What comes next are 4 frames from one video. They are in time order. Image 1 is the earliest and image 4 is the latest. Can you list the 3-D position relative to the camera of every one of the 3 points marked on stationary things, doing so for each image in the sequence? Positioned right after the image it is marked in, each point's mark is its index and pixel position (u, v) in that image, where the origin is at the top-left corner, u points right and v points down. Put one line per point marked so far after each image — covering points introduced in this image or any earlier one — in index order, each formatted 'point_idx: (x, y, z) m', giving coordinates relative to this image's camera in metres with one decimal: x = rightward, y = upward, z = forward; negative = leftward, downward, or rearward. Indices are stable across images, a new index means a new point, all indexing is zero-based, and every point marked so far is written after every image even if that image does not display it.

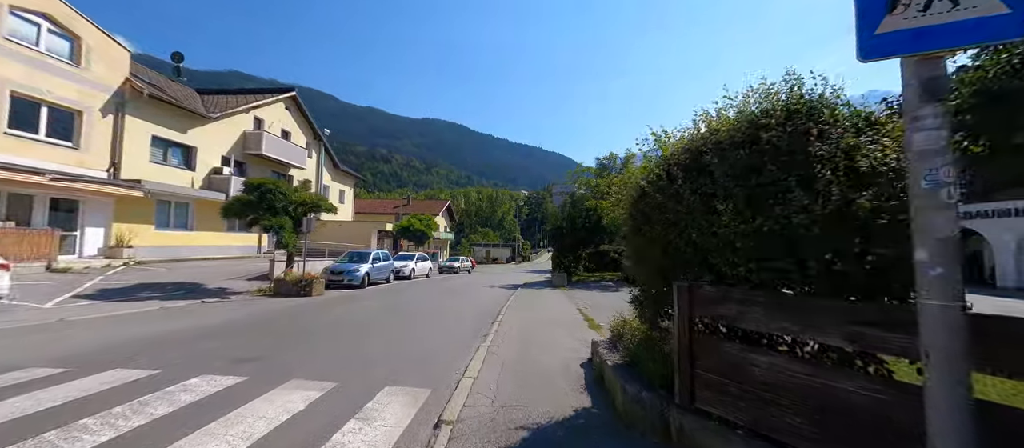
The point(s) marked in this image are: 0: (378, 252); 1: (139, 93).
0: (-7.4, -1.5, +19.7) m
1: (-19.3, +6.8, +18.8) m
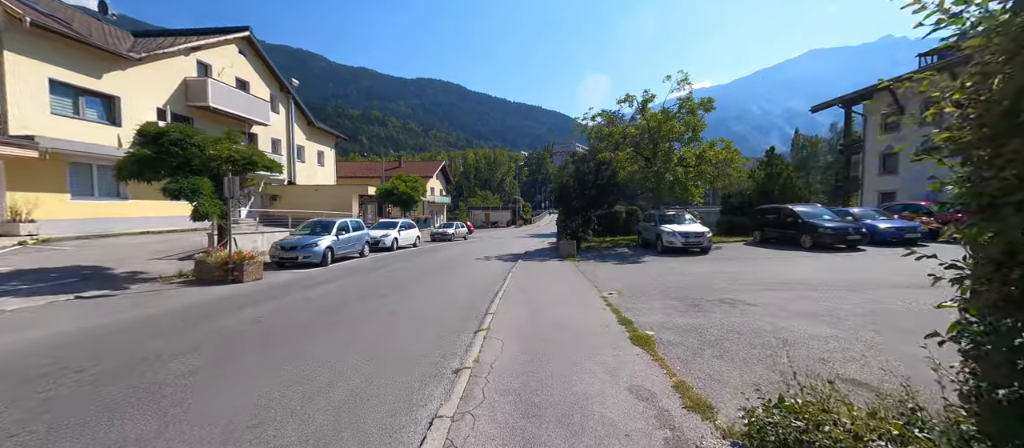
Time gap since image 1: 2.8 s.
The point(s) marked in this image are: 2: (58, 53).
0: (-7.5, +0.2, +16.2) m
1: (-19.6, +8.0, +14.4) m
2: (-19.8, +7.5, +15.9) m
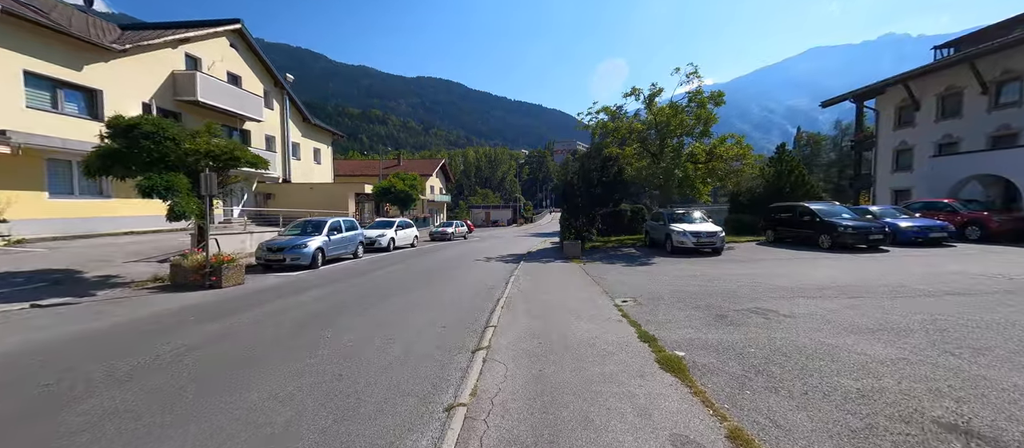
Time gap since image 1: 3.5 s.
0: (-7.4, +0.2, +15.4) m
1: (-19.6, +8.0, +13.6) m
2: (-19.7, +7.5, +15.0) m
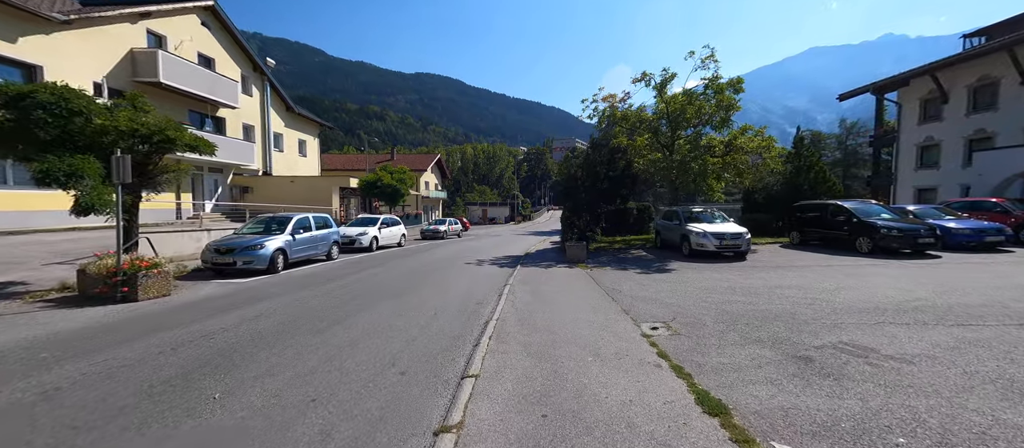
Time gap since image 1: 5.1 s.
0: (-7.5, +0.3, +13.3) m
1: (-19.6, +8.2, +11.5) m
2: (-19.8, +7.7, +12.9) m
